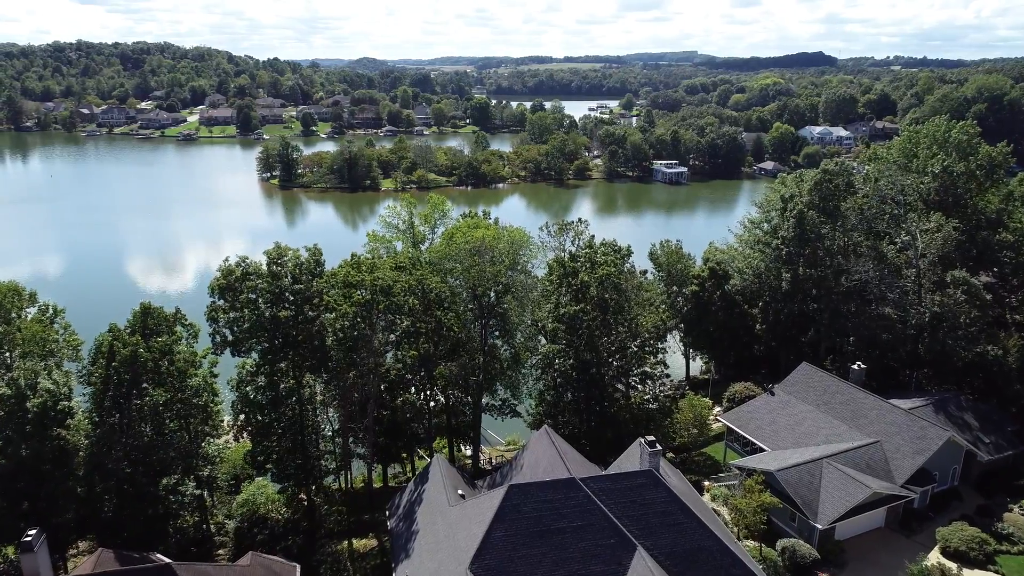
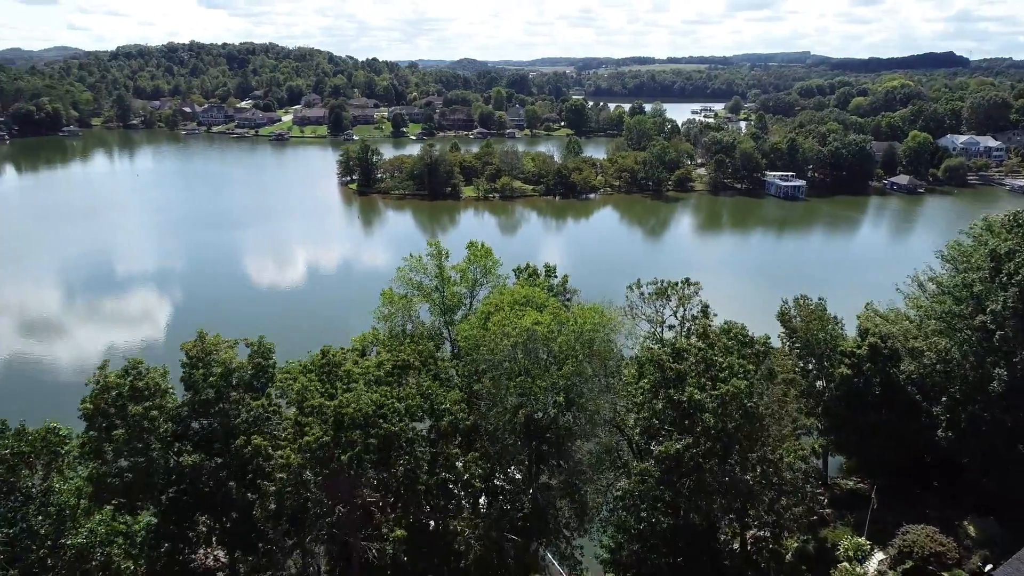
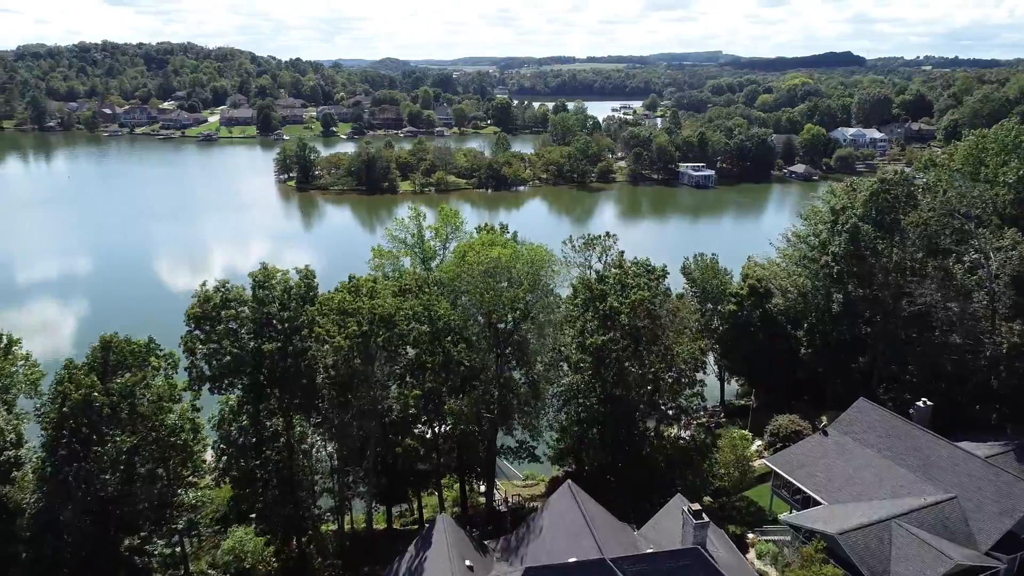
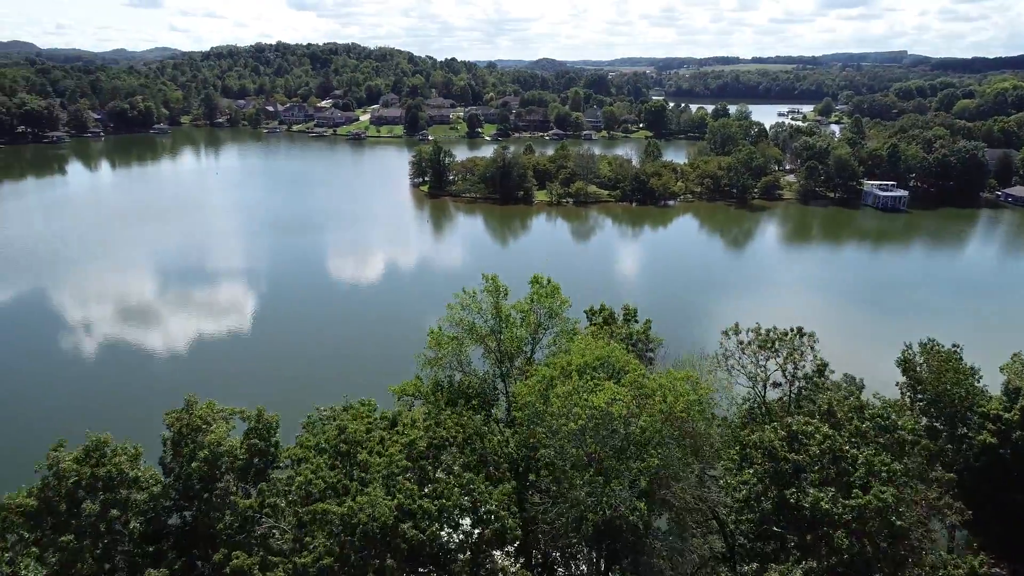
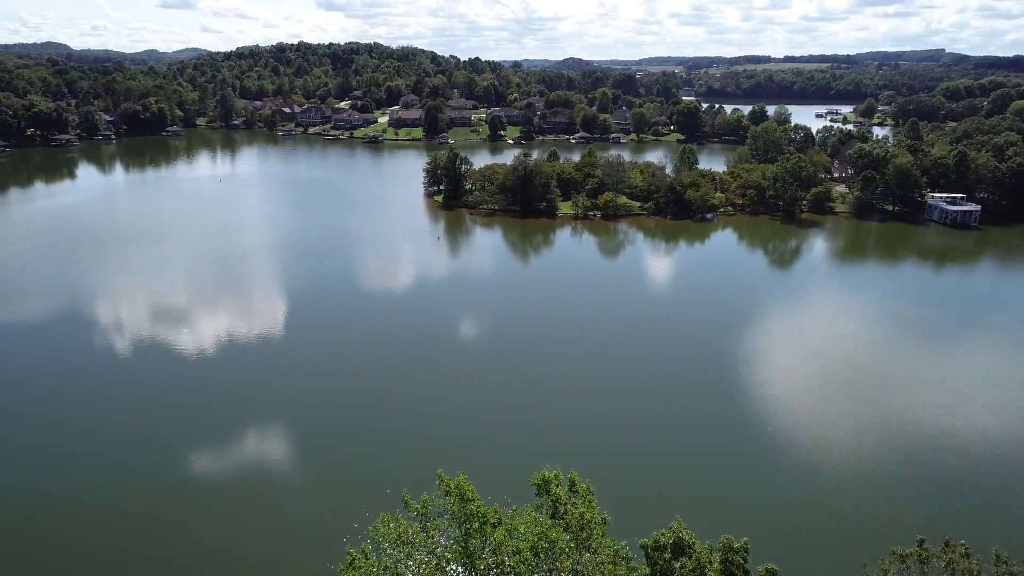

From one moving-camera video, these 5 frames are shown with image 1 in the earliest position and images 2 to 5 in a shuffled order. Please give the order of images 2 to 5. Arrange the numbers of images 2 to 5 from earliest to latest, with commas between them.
3, 2, 4, 5
